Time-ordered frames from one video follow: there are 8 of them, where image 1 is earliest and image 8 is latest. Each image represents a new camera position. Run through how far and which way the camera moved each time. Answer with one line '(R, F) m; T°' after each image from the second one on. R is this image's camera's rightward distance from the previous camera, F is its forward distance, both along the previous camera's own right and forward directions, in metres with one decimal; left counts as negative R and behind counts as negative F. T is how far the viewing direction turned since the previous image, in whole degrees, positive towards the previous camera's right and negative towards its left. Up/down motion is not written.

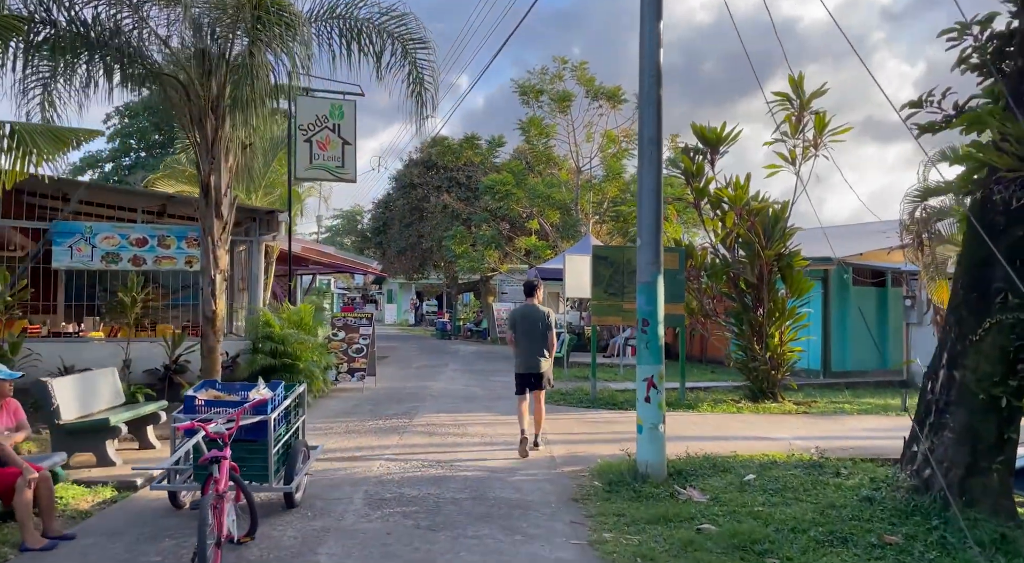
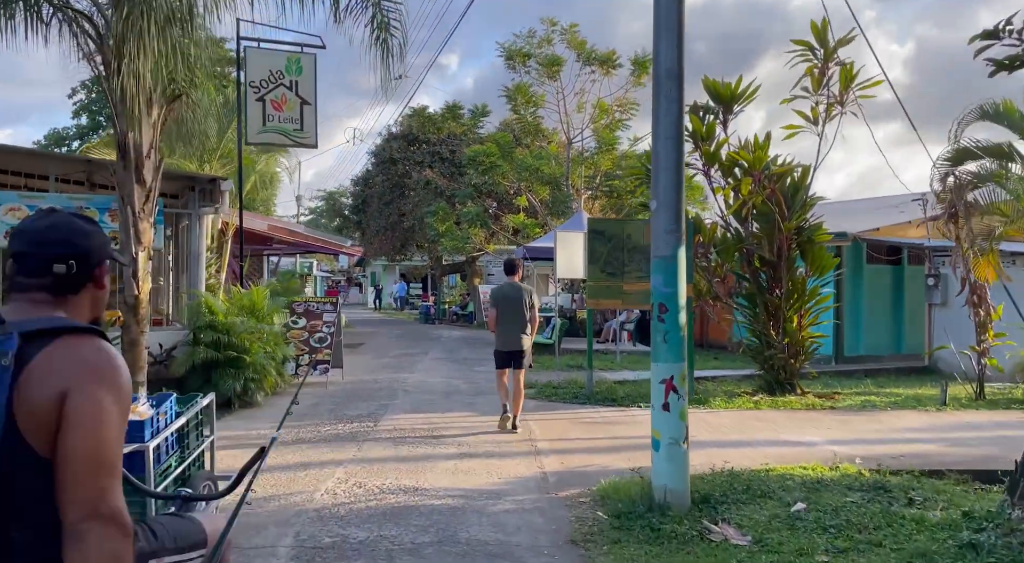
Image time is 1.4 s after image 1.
(+0.1, +1.5) m; +1°
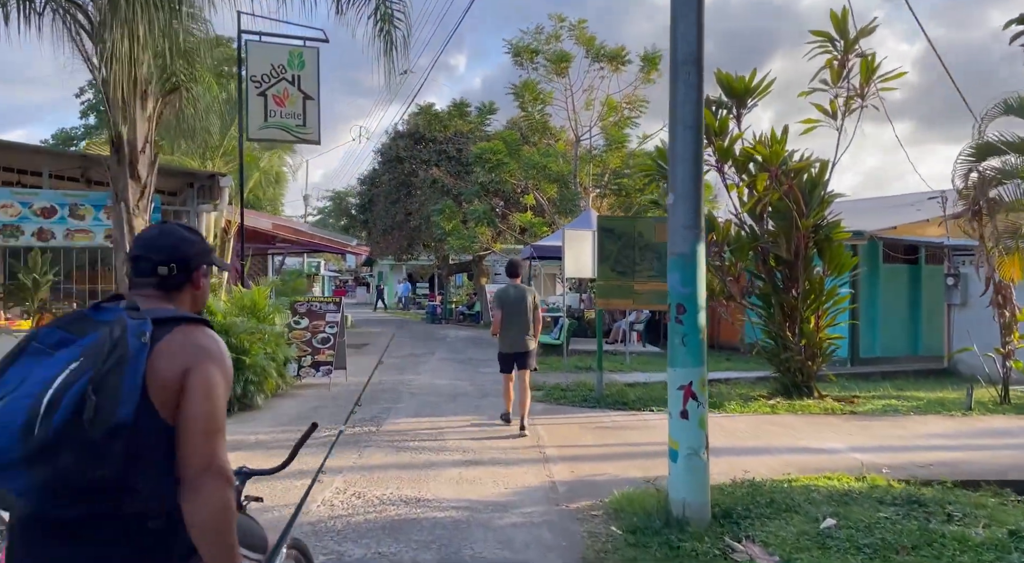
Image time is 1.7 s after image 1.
(0.0, +0.3) m; -1°
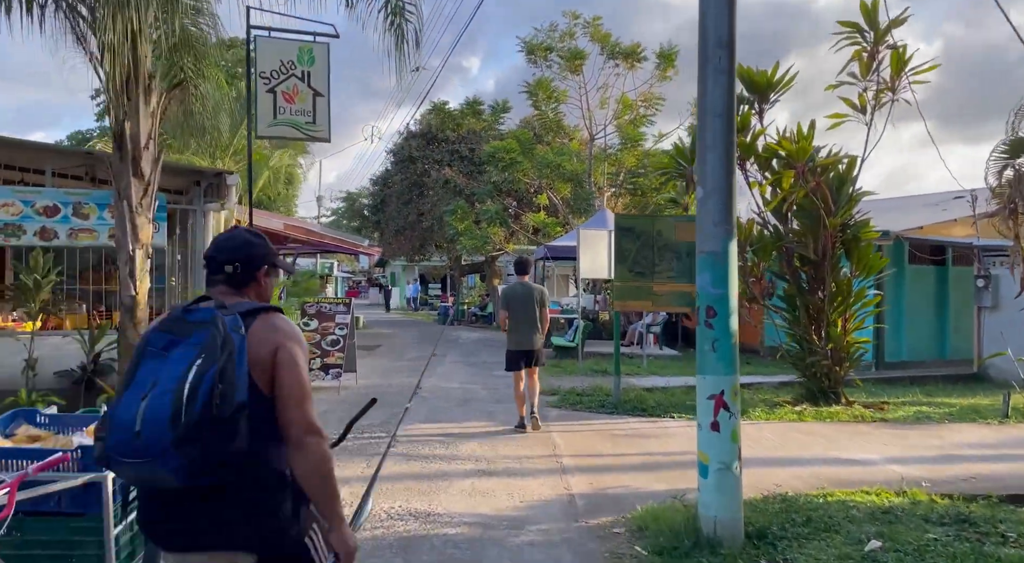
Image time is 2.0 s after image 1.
(0.0, +0.3) m; -1°
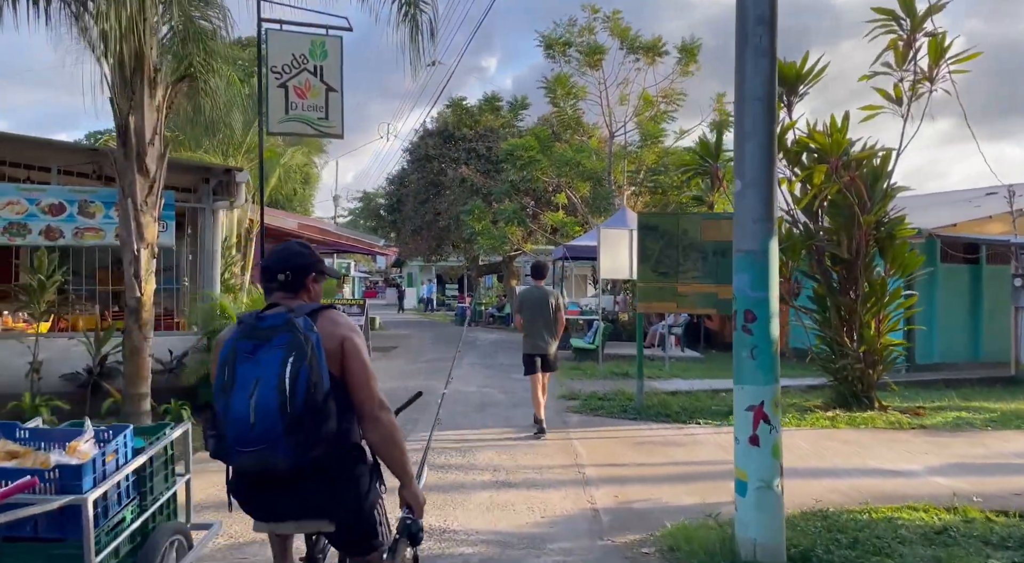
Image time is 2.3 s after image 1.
(0.0, +0.3) m; -1°
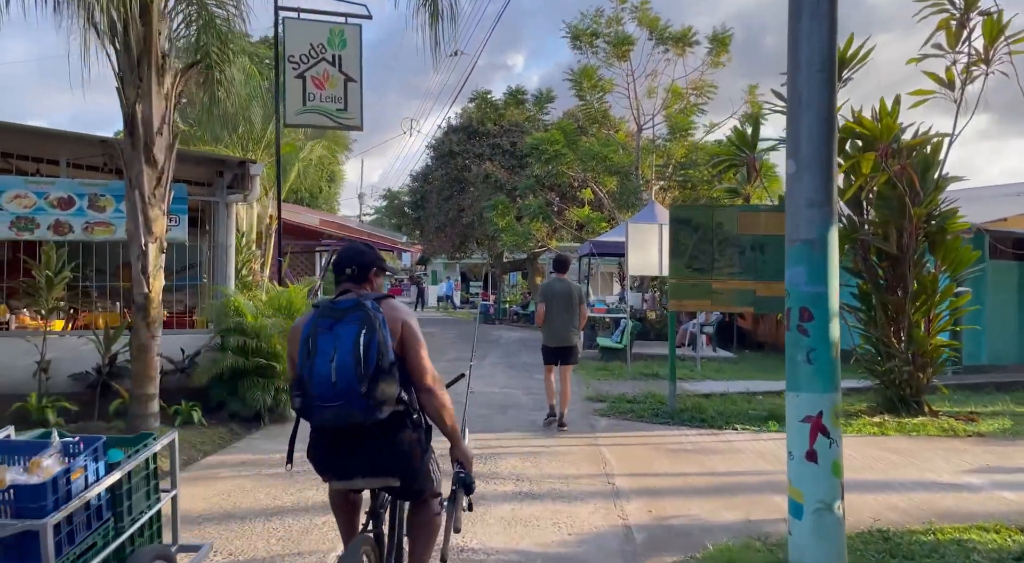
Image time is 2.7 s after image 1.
(0.0, +0.4) m; -2°
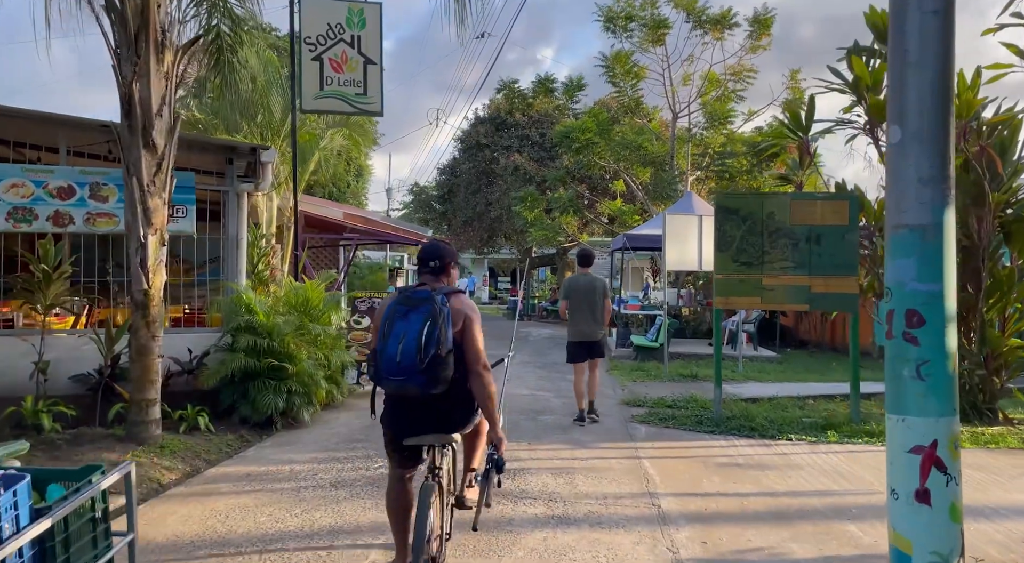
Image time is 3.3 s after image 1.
(0.0, +0.7) m; -2°
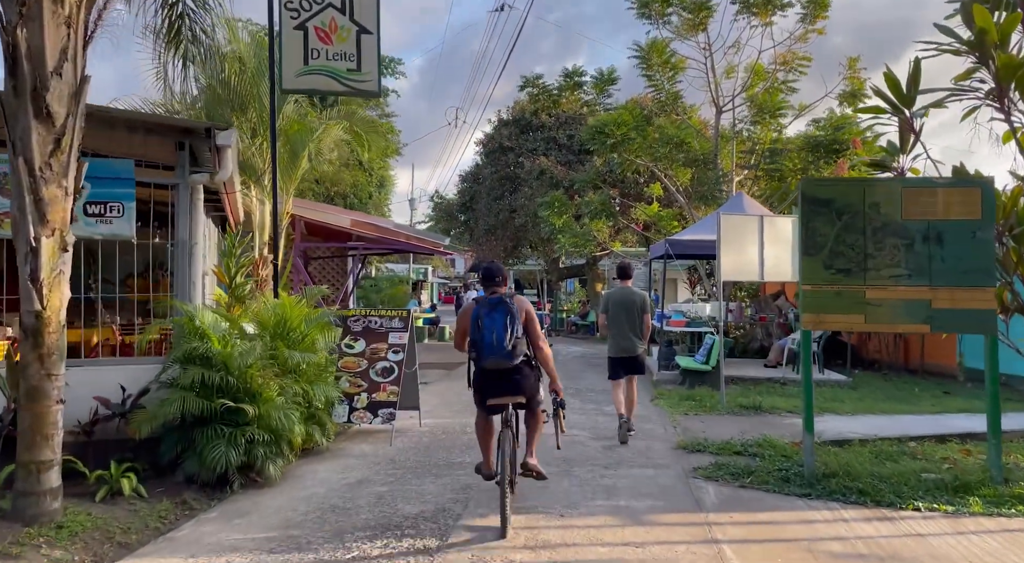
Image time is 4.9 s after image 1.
(0.0, +1.8) m; -2°
